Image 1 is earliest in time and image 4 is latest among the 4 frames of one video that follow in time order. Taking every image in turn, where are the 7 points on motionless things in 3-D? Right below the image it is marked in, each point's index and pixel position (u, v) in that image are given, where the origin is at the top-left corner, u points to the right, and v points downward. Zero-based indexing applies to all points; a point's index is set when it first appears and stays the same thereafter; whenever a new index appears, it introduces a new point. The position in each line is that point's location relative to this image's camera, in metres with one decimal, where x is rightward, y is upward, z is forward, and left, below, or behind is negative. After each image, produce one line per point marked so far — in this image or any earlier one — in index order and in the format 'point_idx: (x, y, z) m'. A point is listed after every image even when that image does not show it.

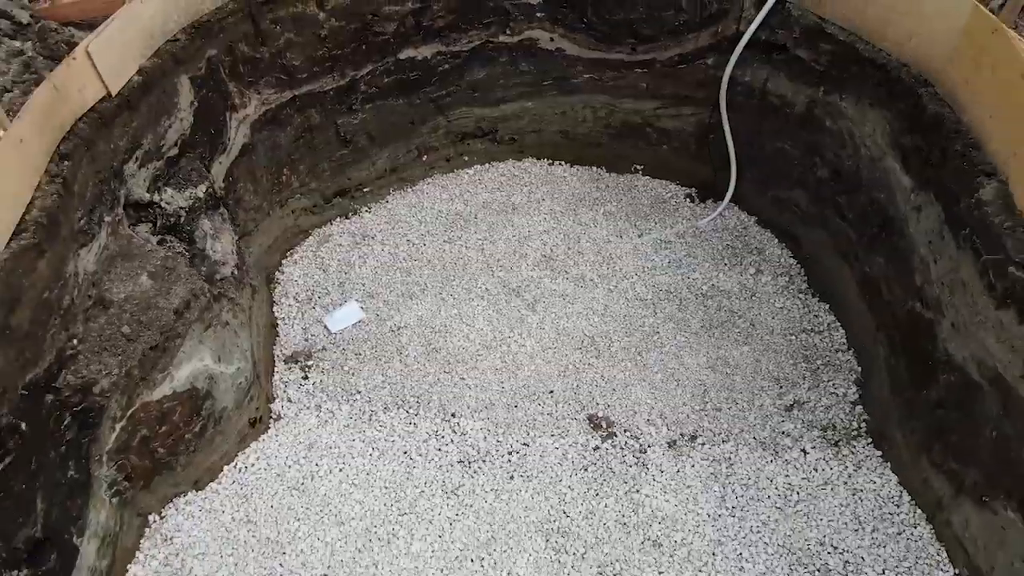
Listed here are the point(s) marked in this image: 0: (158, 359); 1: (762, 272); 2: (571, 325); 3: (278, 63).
0: (-1.5, -0.3, +3.2) m
1: (+1.5, +0.1, +4.7) m
2: (+0.3, -0.2, +4.5) m
3: (-1.3, +1.2, +4.3) m
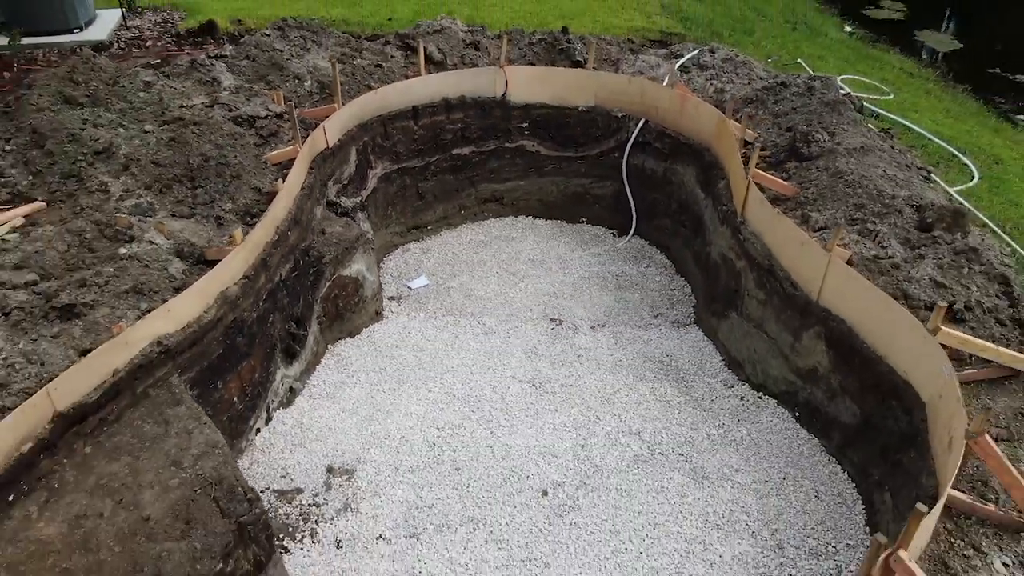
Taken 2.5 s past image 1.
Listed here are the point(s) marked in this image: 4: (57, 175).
0: (-1.5, +0.3, +7.0) m
1: (+1.5, +0.3, +8.5) m
2: (+0.3, 0.0, +8.2) m
3: (-1.3, +1.5, +8.4) m
4: (-3.8, +0.9, +6.5) m
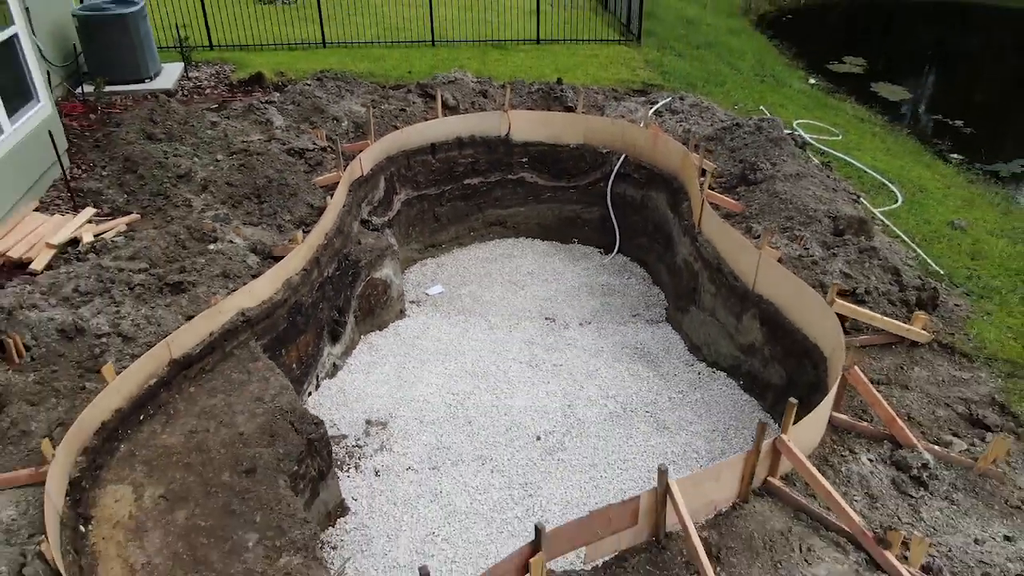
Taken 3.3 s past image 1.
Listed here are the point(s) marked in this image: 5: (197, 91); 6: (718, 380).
0: (-1.5, +0.3, +8.6) m
1: (+1.5, +0.2, +10.0) m
2: (+0.3, 0.0, +9.7) m
3: (-1.2, +1.4, +10.0) m
4: (-3.7, +1.0, +8.1) m
5: (-4.4, +2.8, +11.1) m
6: (+2.0, -0.9, +7.5) m
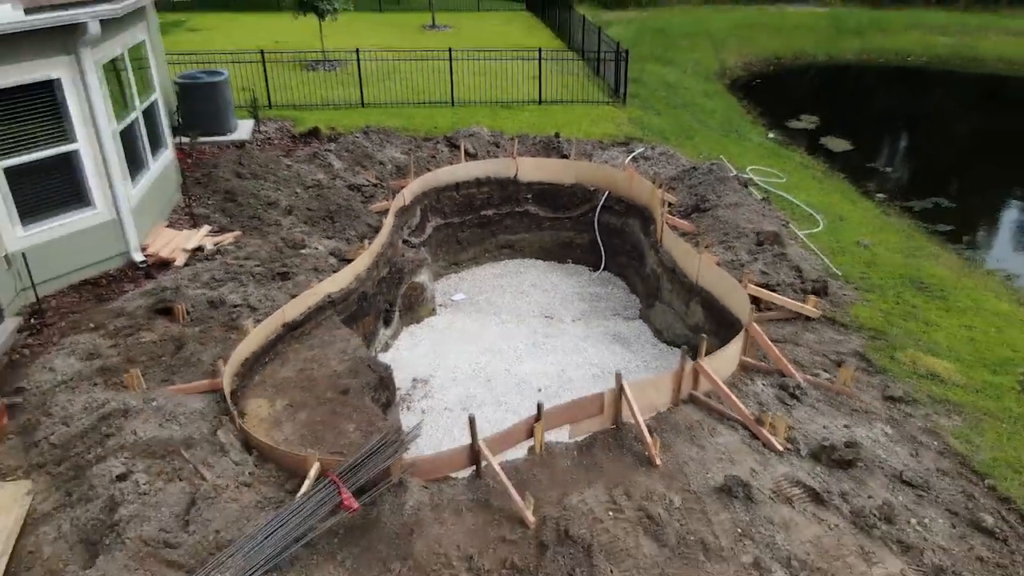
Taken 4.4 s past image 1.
0: (-1.4, +0.3, +11.2) m
1: (+1.6, 0.0, +12.6) m
2: (+0.5, -0.2, +12.3) m
3: (-1.1, +1.3, +12.7) m
4: (-3.6, +1.0, +10.8) m
5: (-4.3, +2.6, +13.9) m
6: (+2.1, -0.8, +10.0) m
